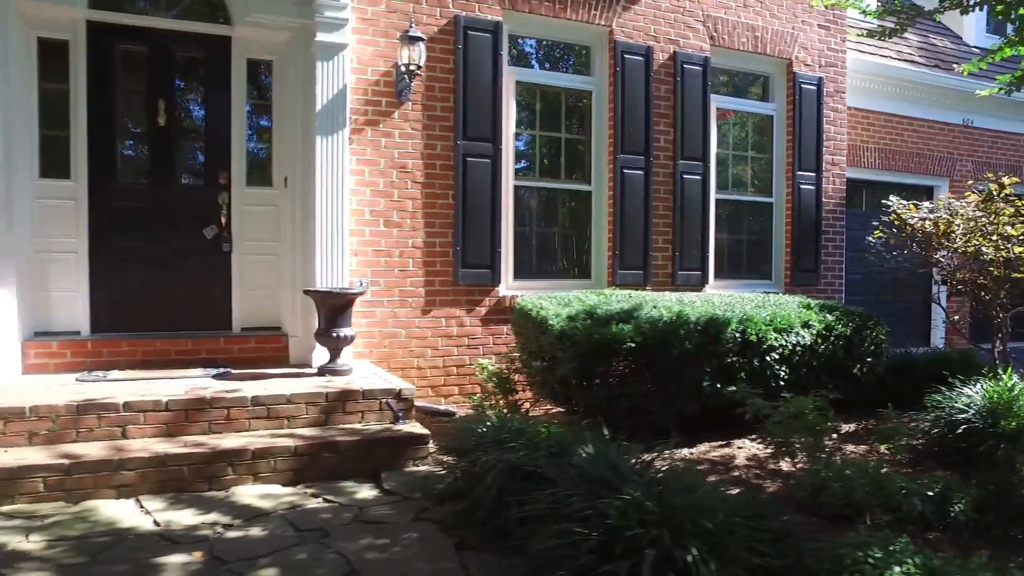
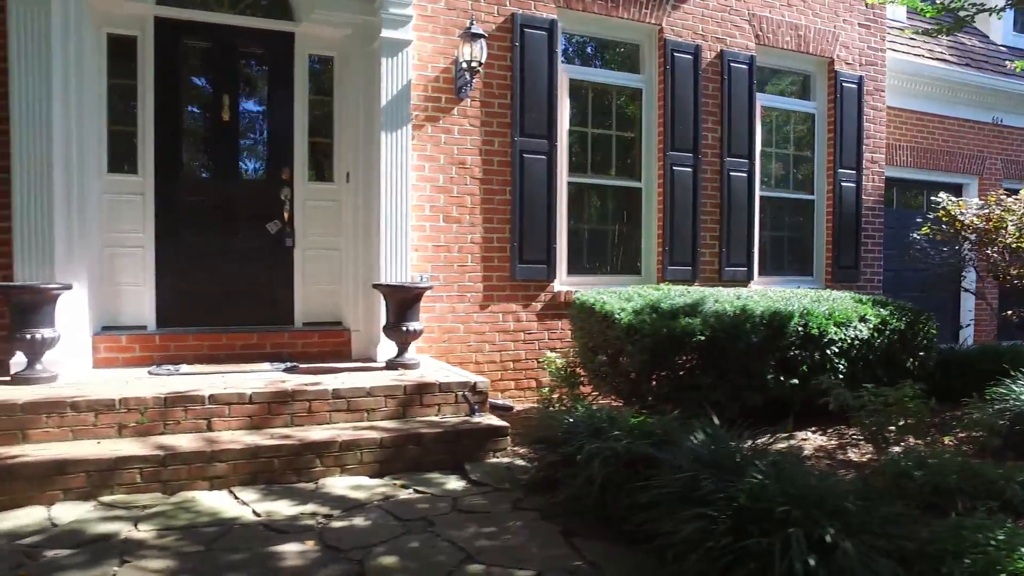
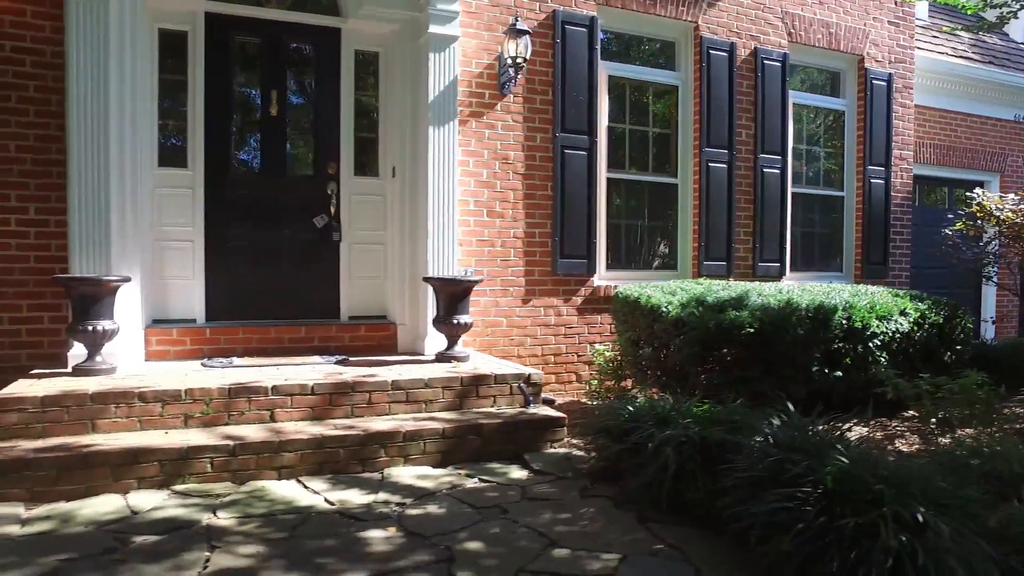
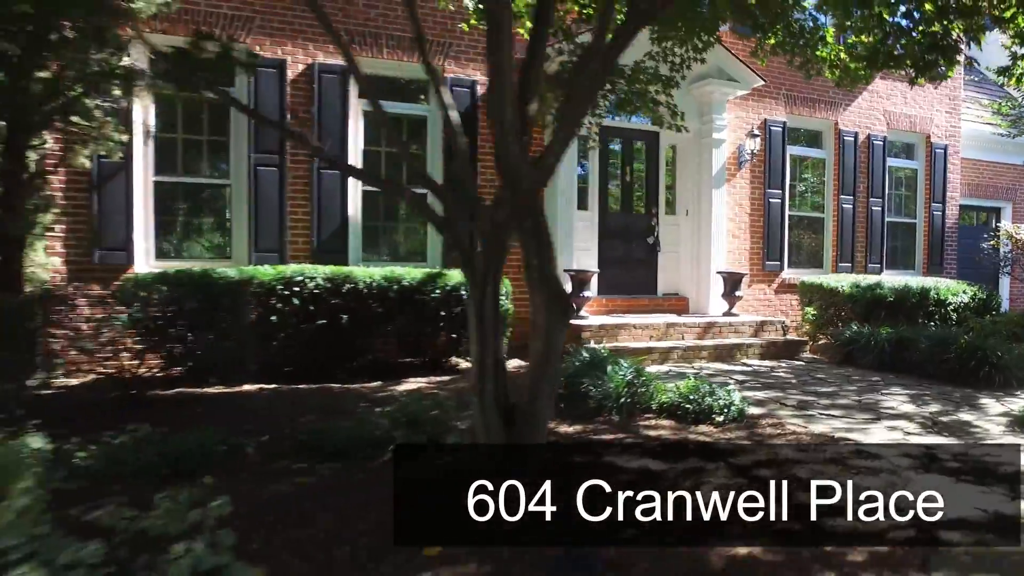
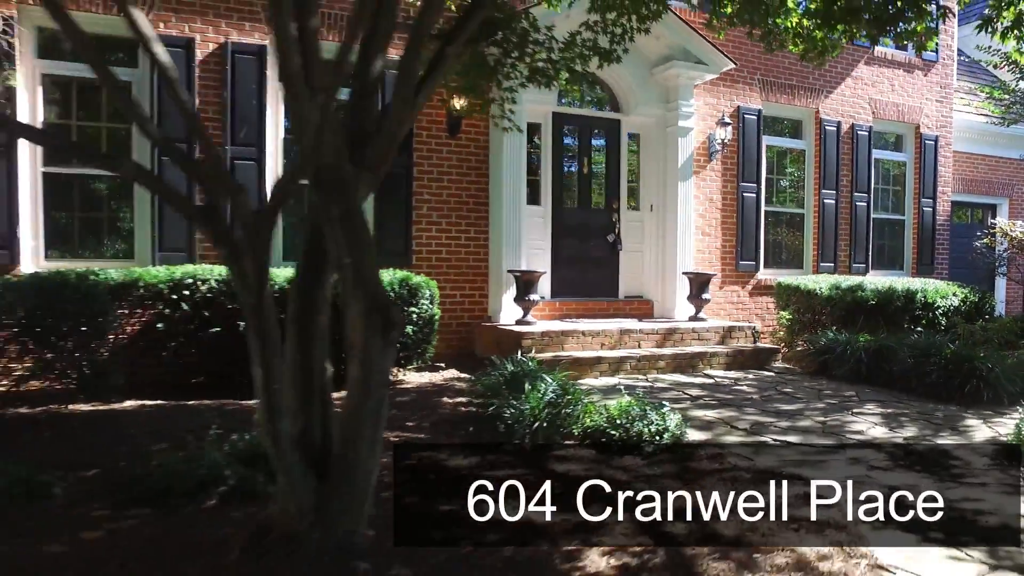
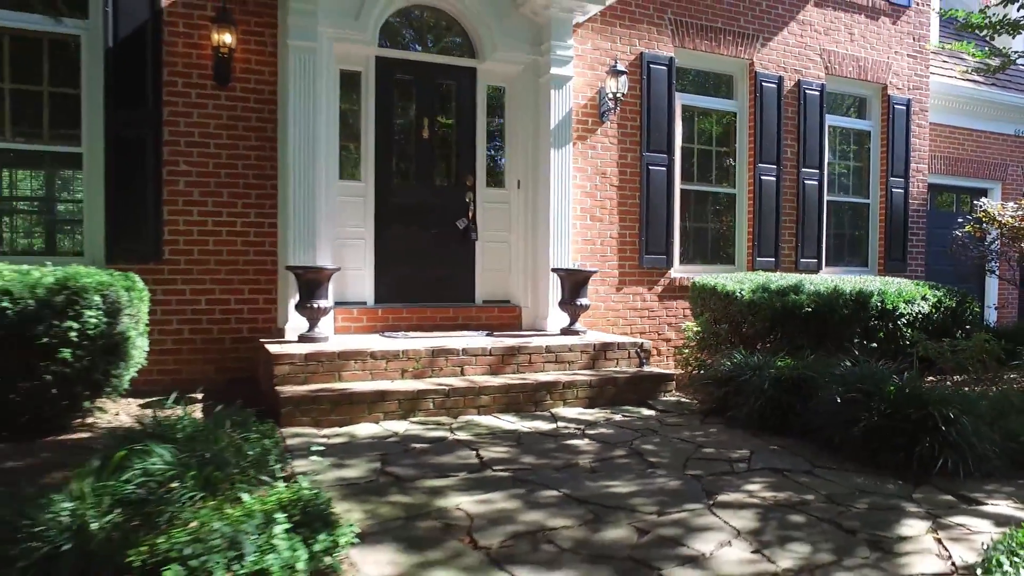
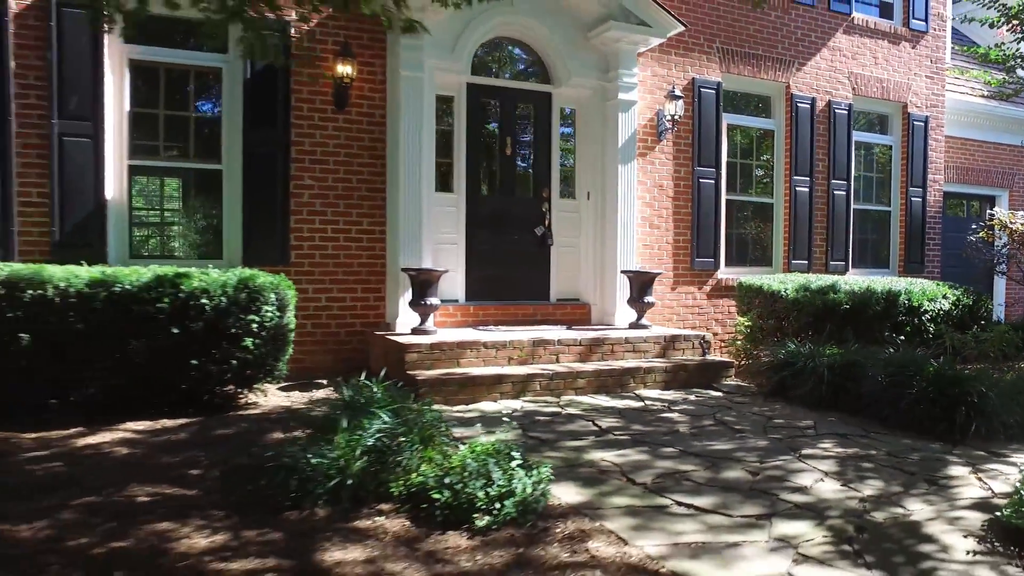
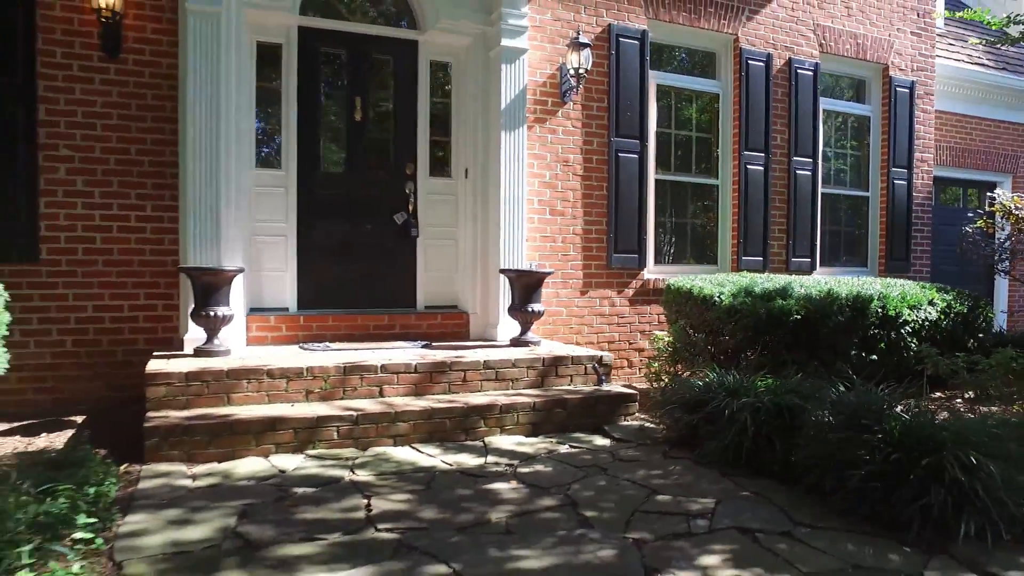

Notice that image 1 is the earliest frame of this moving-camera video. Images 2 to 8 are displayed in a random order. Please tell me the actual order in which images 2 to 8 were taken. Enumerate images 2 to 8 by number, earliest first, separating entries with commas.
2, 3, 8, 6, 7, 5, 4
